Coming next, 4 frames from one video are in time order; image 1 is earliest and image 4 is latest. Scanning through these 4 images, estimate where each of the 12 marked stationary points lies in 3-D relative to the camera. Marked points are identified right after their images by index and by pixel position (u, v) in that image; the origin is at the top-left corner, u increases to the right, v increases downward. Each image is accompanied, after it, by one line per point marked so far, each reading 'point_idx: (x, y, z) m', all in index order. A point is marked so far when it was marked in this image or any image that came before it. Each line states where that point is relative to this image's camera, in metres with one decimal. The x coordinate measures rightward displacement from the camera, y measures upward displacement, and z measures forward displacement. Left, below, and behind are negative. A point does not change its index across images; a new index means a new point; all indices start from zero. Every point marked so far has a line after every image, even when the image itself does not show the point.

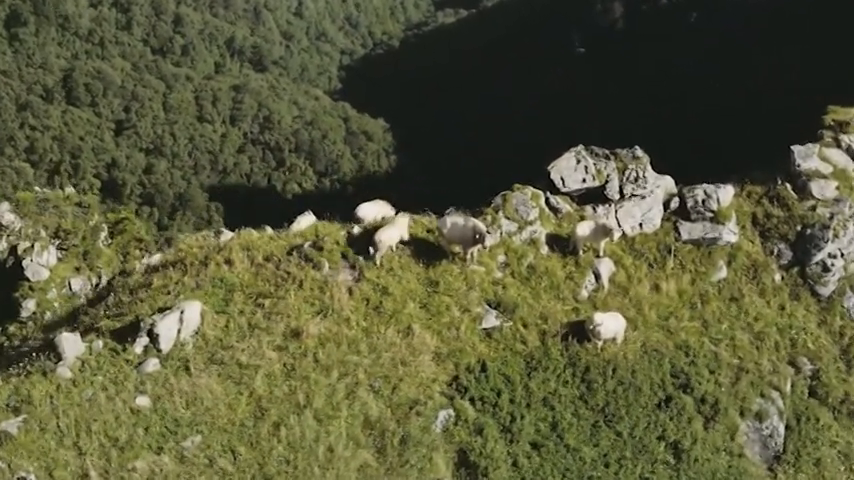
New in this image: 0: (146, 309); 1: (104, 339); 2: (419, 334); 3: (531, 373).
0: (-3.6, -0.9, +19.9) m
1: (-4.1, -1.2, +19.1) m
2: (-0.1, -1.2, +19.7) m
3: (+1.3, -1.7, +19.8) m
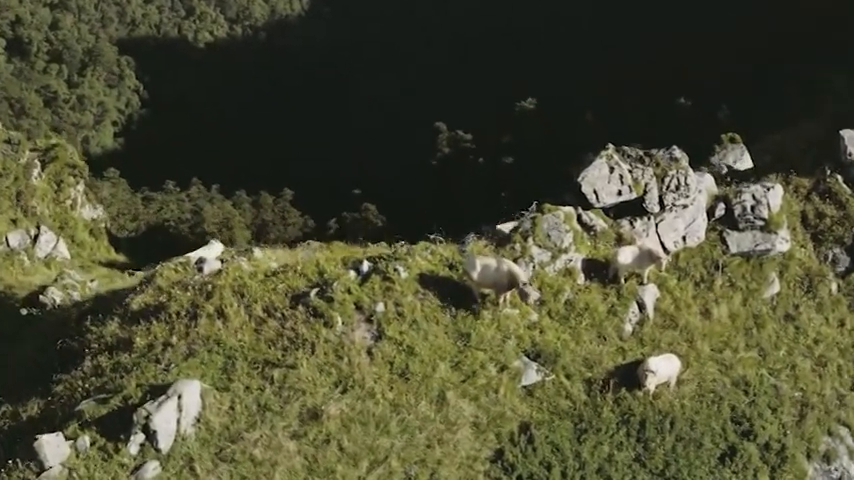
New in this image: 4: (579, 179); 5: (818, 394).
0: (-3.3, -1.6, +17.1) m
1: (-3.6, -2.1, +16.3) m
2: (+0.3, -1.8, +17.1) m
3: (+1.8, -2.2, +17.3) m
4: (+1.9, +0.8, +19.6) m
5: (+4.9, -1.9, +19.0) m
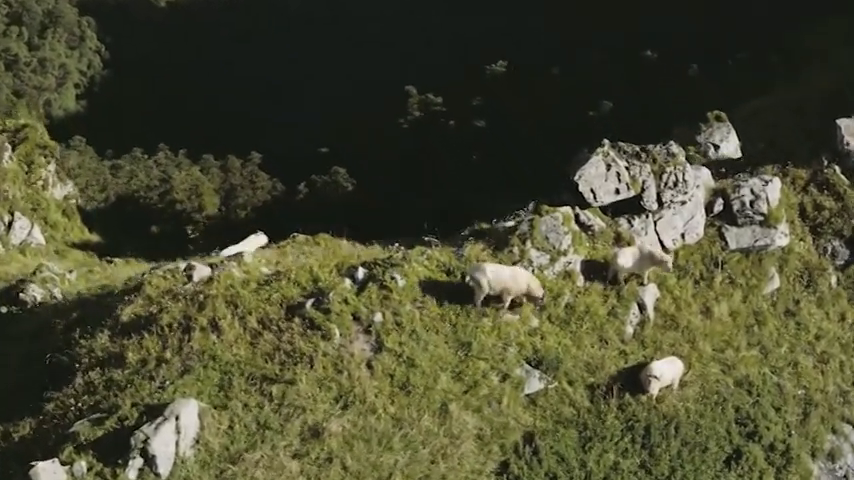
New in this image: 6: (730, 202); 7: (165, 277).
0: (-3.2, -1.8, +16.7) m
1: (-3.6, -2.3, +15.9) m
2: (+0.3, -1.9, +16.8) m
3: (+1.8, -2.3, +17.1) m
4: (+1.9, +0.8, +19.2) m
5: (+4.9, -1.9, +18.7) m
6: (+3.9, +0.5, +19.7) m
7: (-3.3, -0.5, +19.6) m
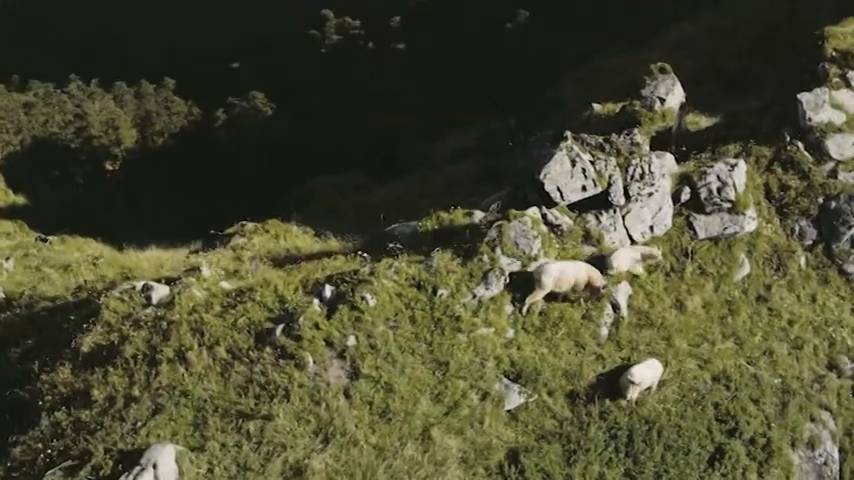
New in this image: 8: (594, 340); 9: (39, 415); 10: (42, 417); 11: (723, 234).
0: (-3.4, -2.2, +16.2) m
1: (-3.7, -2.8, +15.4) m
2: (+0.1, -2.2, +16.5) m
3: (+1.6, -2.4, +16.8) m
4: (+1.4, +0.8, +18.7) m
5: (+4.5, -1.7, +18.6) m
6: (+3.4, +0.7, +19.4) m
7: (-3.8, -0.7, +18.9) m
8: (+2.0, -1.2, +18.0) m
9: (-4.5, -2.0, +17.6) m
10: (-4.4, -2.0, +17.4) m
11: (+3.7, +0.1, +19.2) m
